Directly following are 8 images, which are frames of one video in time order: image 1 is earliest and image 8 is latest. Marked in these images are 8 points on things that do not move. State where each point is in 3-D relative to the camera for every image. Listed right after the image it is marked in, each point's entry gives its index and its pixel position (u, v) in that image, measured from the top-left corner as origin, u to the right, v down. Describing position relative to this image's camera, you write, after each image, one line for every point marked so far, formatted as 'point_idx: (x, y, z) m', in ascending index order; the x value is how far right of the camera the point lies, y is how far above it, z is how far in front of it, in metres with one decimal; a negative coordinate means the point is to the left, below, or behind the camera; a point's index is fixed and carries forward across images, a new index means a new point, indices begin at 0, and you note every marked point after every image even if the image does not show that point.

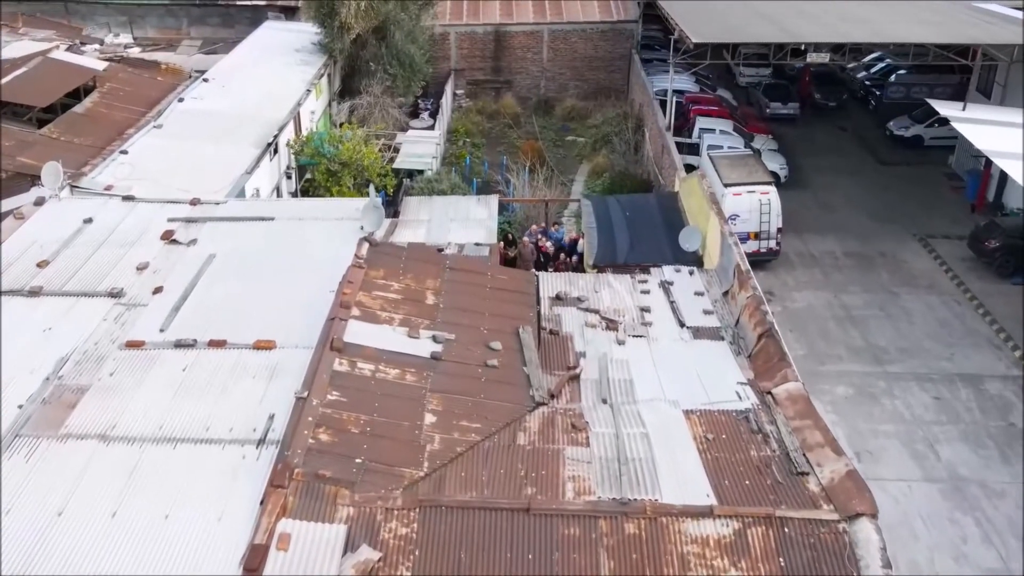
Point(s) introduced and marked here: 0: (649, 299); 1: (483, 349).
0: (+1.6, -0.1, +11.3) m
1: (-0.3, -0.6, +9.3) m
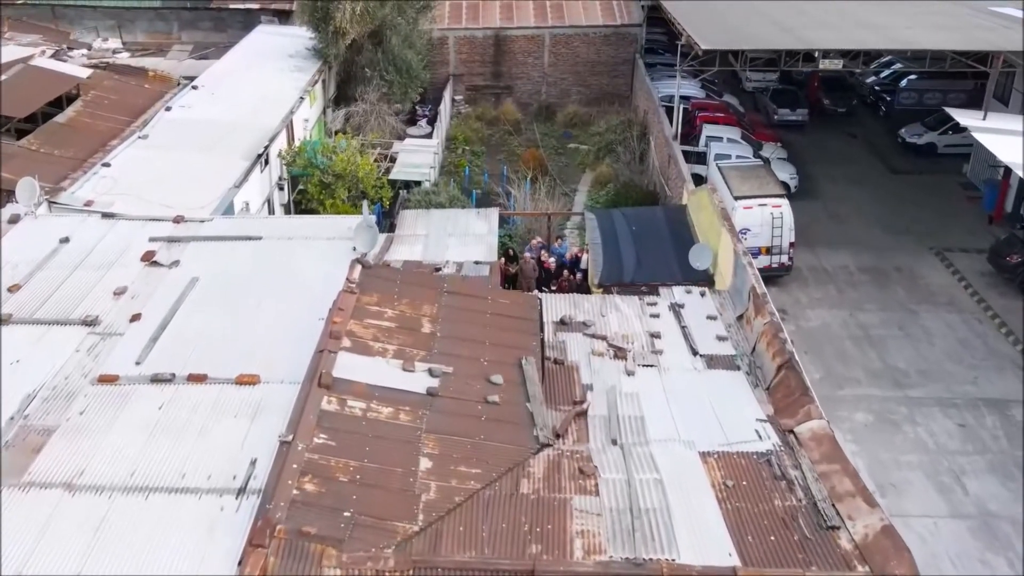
0: (+1.6, -0.4, +10.6) m
1: (-0.3, -0.9, +8.6) m
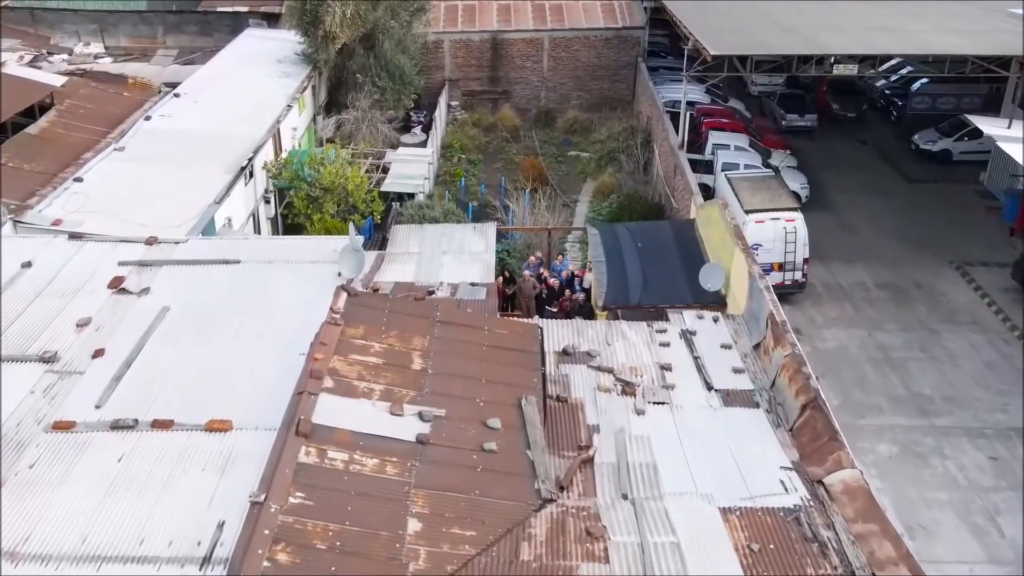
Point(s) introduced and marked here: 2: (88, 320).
0: (+1.6, -0.7, +9.8) m
1: (-0.3, -1.1, +7.8) m
2: (-4.0, -0.3, +9.1) m
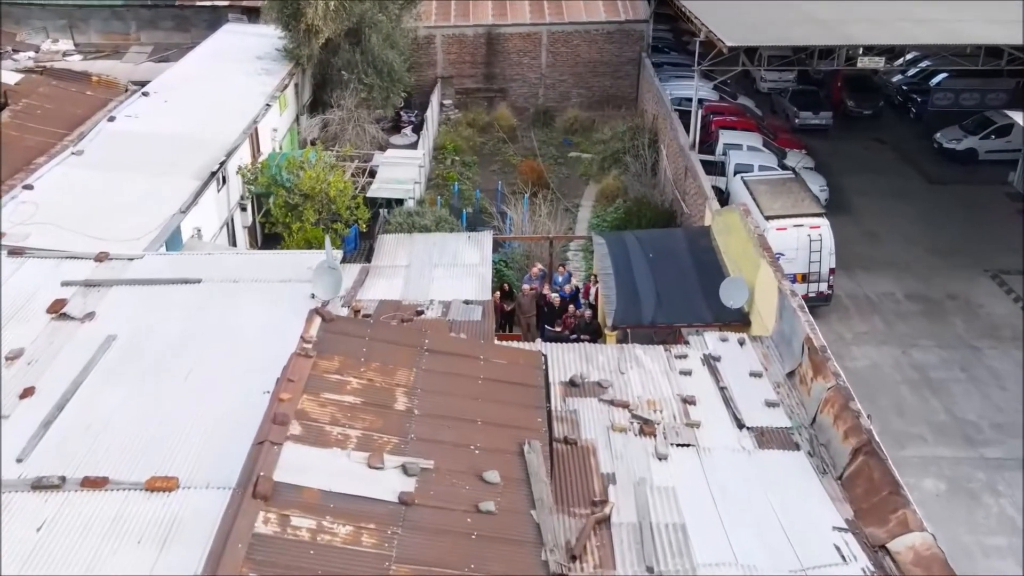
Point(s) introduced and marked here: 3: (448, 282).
0: (+1.6, -0.9, +8.6) m
1: (-0.3, -1.3, +6.6) m
2: (-4.0, -0.5, +7.9) m
3: (-0.8, +0.1, +11.5) m
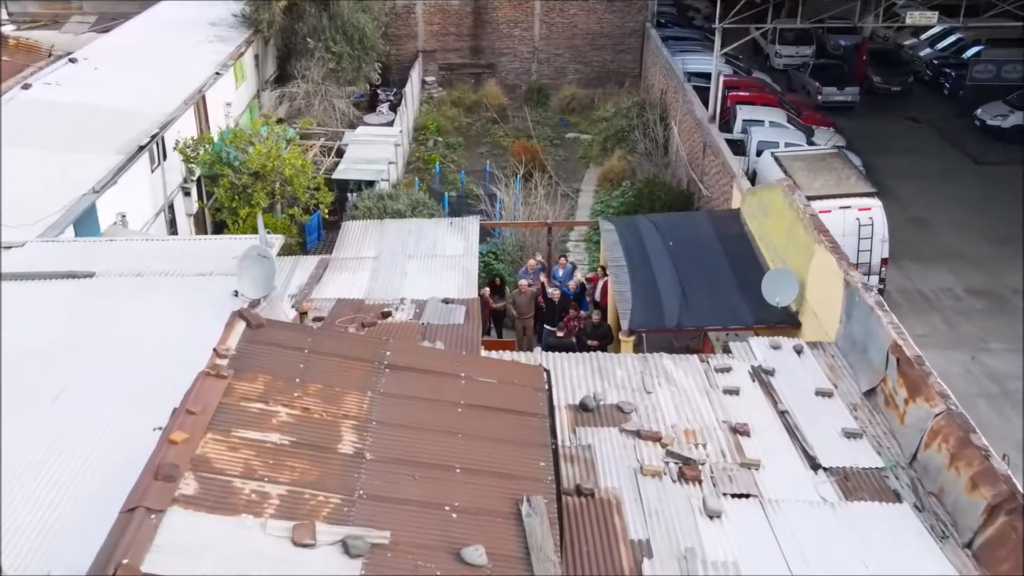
0: (+1.6, -0.8, +6.5) m
1: (-0.3, -1.3, +4.5) m
2: (-4.1, -0.5, +5.7) m
3: (-0.8, +0.1, +9.3) m
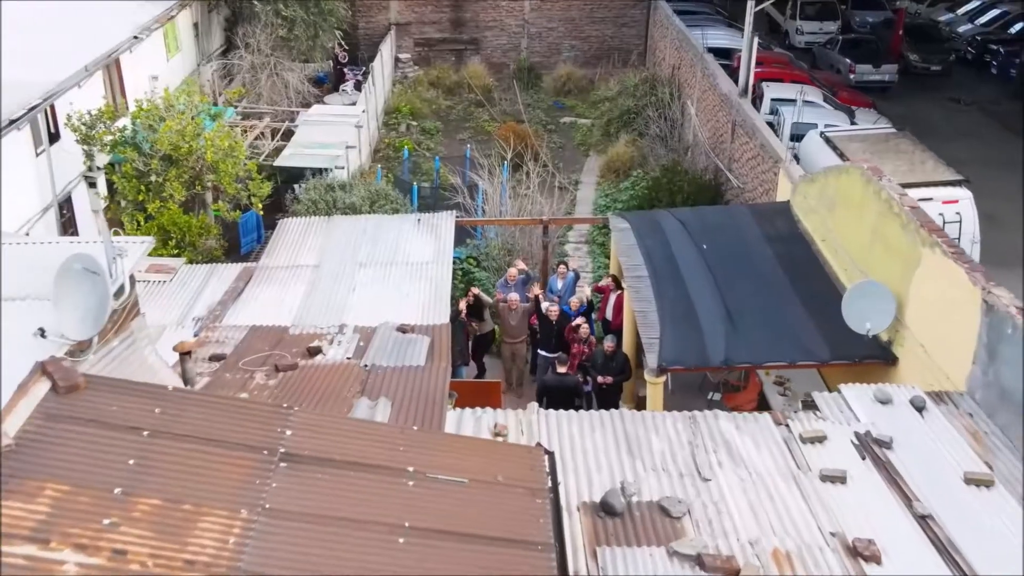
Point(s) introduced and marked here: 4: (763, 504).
0: (+1.5, -0.9, +4.1) m
1: (-0.4, -1.4, +2.1) m
2: (-4.2, -0.7, +3.3) m
3: (-1.0, 0.0, +6.9) m
4: (+1.1, -0.9, +4.2) m
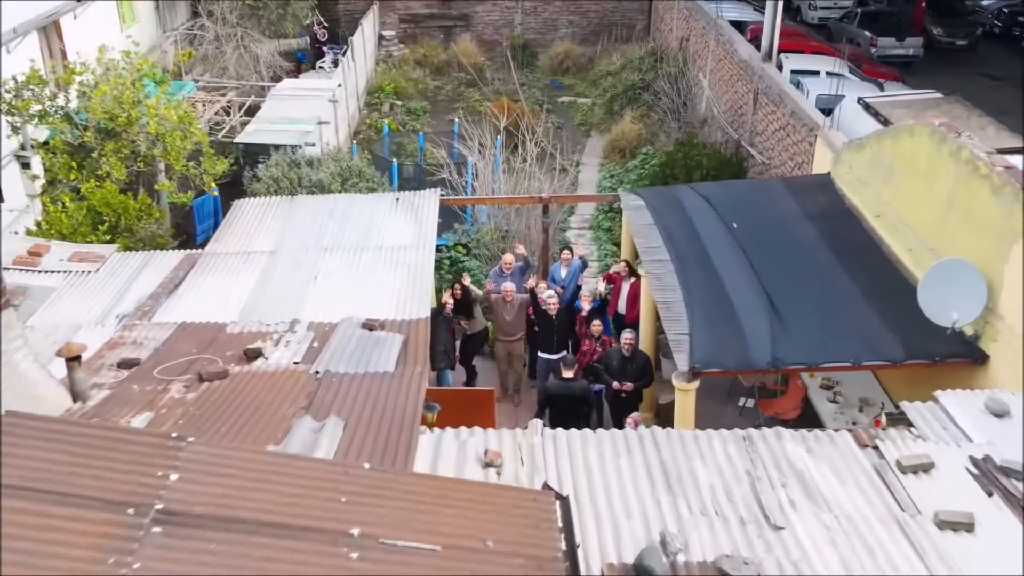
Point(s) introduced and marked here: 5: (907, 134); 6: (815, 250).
0: (+1.5, -0.8, +2.9) m
1: (-0.3, -1.4, +0.9) m
2: (-4.2, -0.6, +2.0) m
3: (-1.0, 0.0, +5.7) m
4: (+1.1, -0.8, +3.0) m
5: (+2.4, +0.9, +5.7) m
6: (+1.9, +0.3, +6.0) m
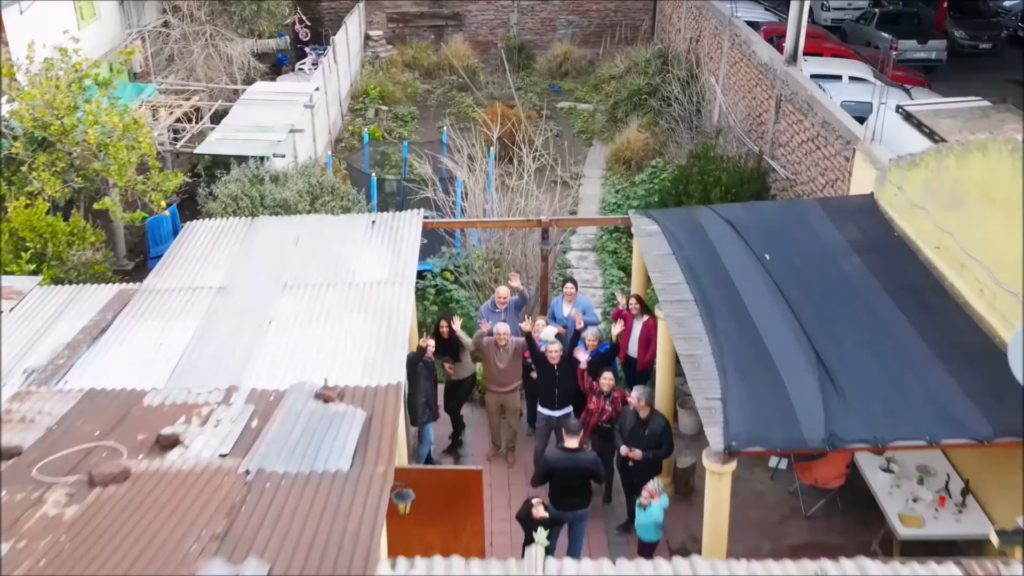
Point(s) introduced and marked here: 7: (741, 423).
0: (+1.4, -1.1, +2.0) m
1: (-0.4, -1.6, -0.1) m
2: (-4.2, -0.8, +1.0) m
3: (-1.0, -0.2, +4.7) m
4: (+1.1, -1.1, +2.0) m
5: (+2.4, +0.7, +4.7) m
6: (+1.9, 0.0, +5.1) m
7: (+1.0, -0.6, +4.1) m
